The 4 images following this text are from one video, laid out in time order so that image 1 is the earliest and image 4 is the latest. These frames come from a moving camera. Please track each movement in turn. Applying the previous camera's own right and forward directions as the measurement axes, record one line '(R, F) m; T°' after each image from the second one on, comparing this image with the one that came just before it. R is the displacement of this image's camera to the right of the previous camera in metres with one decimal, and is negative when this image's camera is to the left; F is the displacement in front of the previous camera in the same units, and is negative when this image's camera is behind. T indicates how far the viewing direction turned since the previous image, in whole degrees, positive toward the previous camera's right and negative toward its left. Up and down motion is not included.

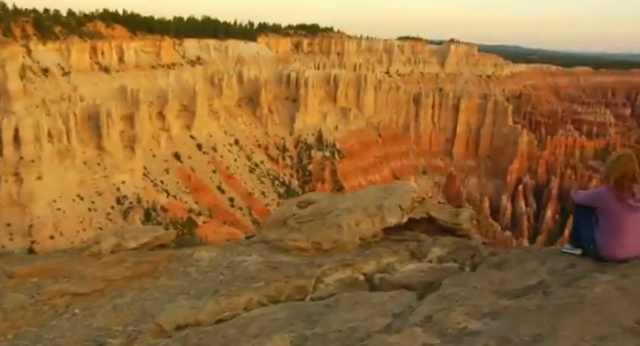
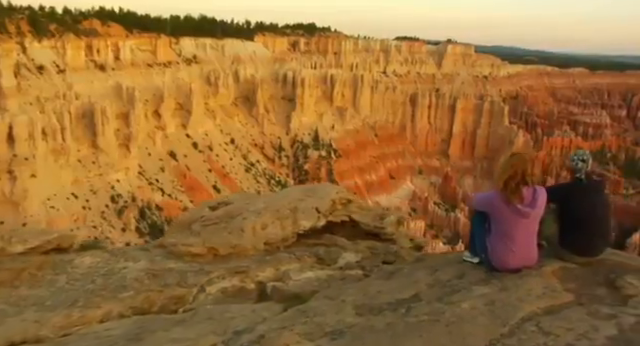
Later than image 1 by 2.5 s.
(+1.0, +0.4) m; +1°
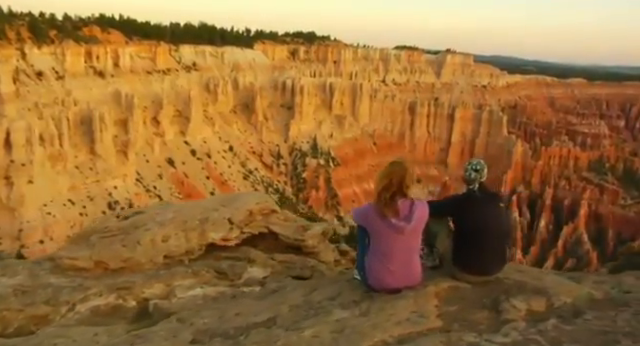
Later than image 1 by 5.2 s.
(+0.9, +0.3) m; 0°
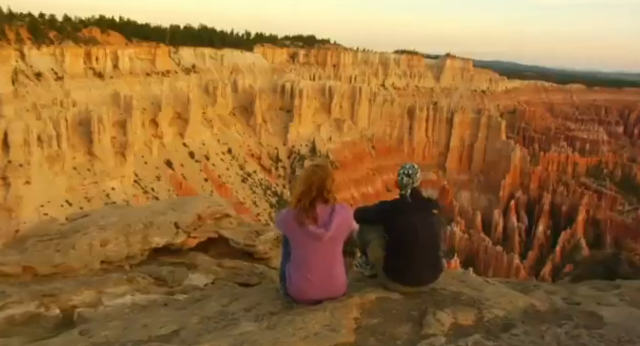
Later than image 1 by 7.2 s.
(+0.5, +0.2) m; 0°
